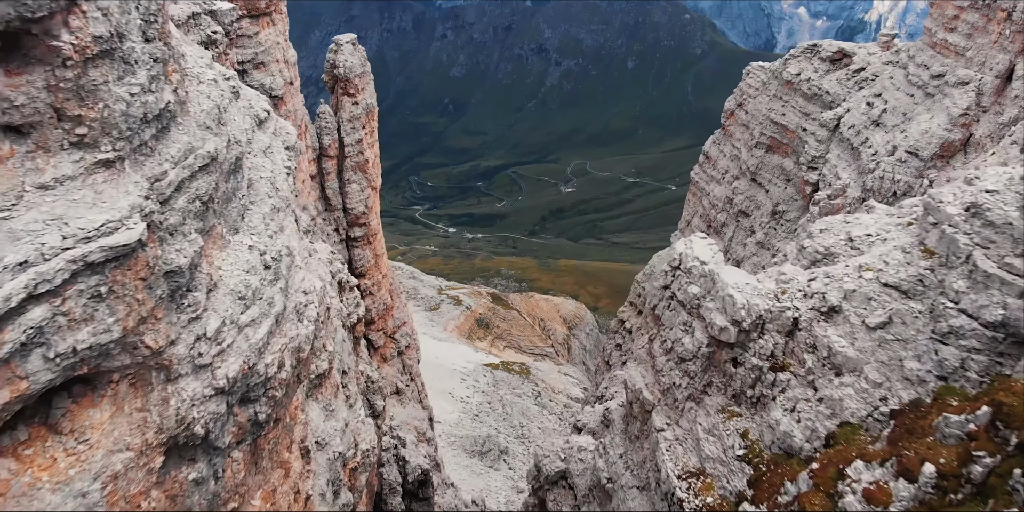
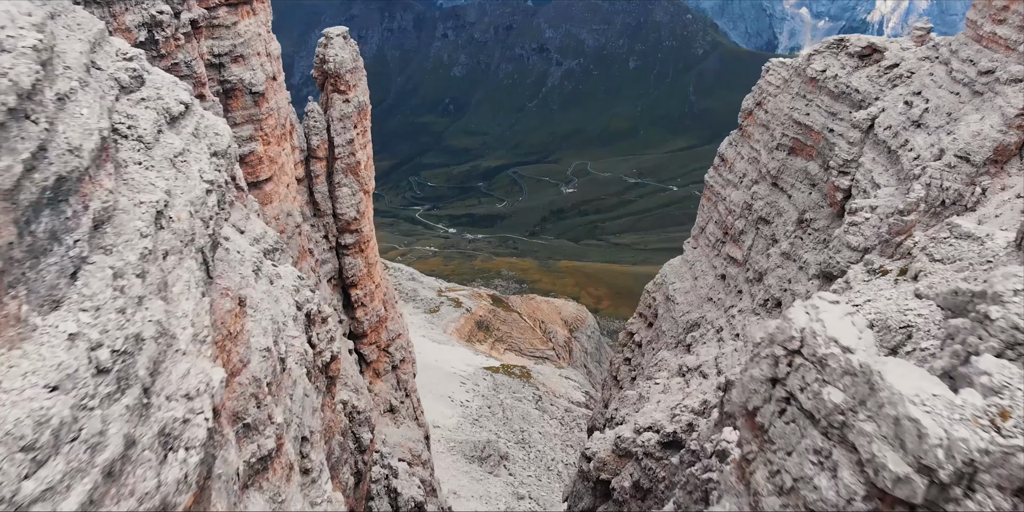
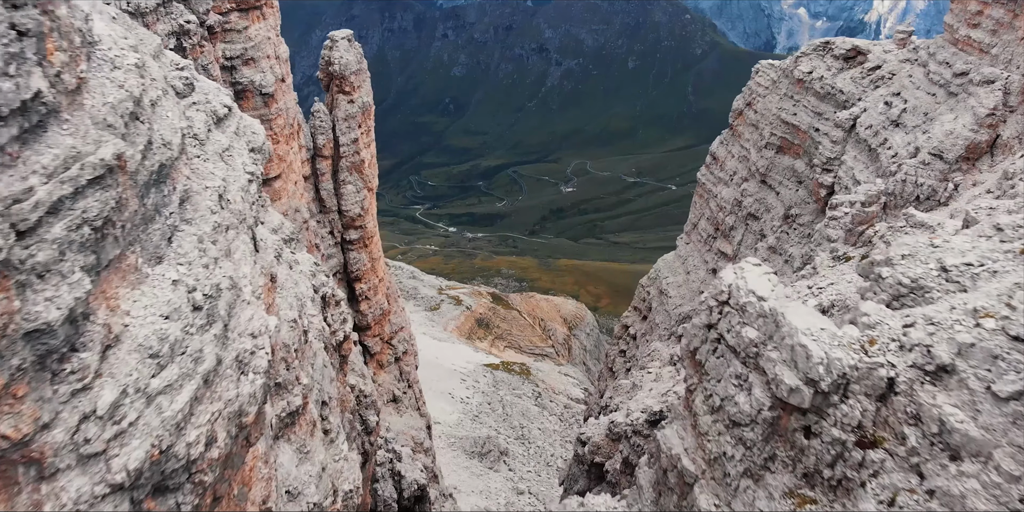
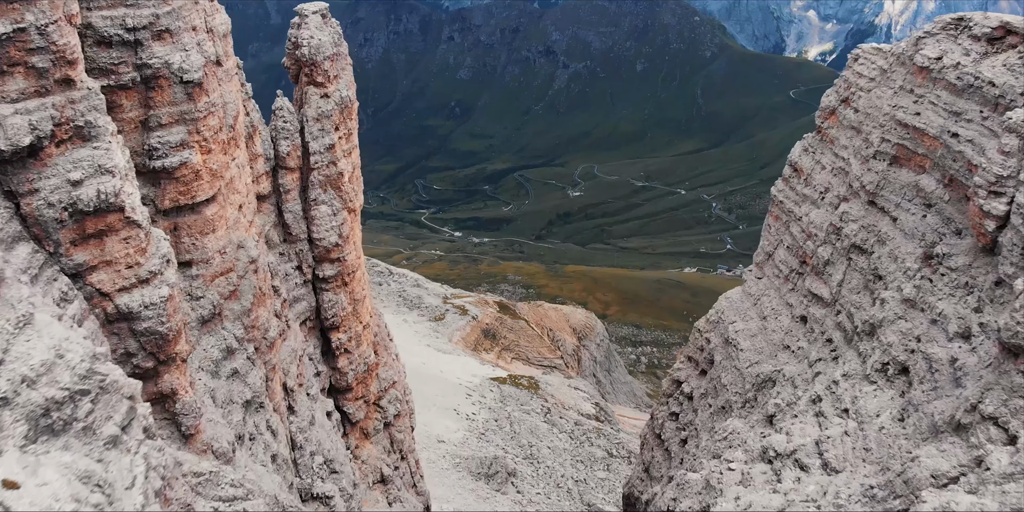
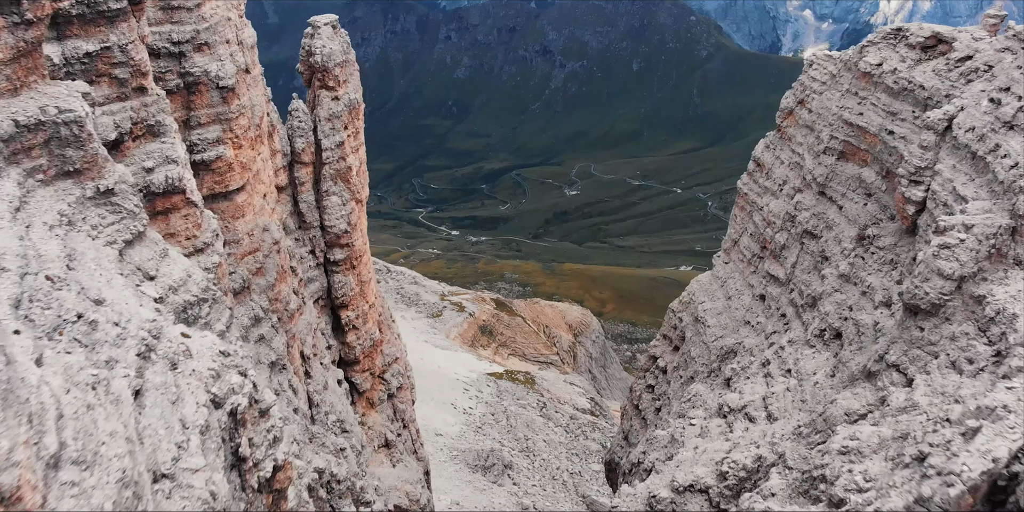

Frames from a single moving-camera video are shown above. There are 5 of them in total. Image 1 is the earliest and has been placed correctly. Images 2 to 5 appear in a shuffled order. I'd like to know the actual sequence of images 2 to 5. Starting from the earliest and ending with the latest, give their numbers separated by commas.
3, 2, 5, 4
